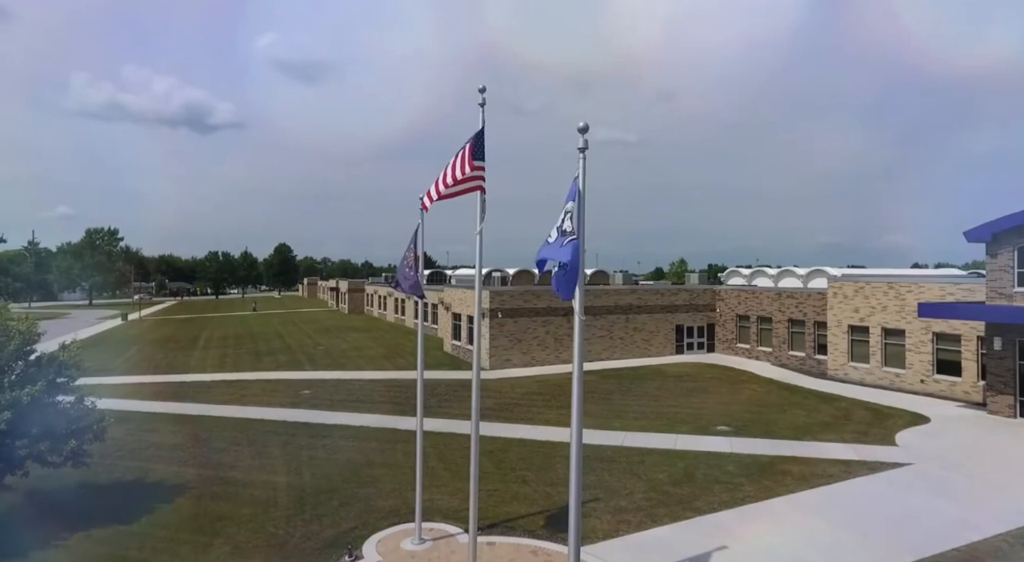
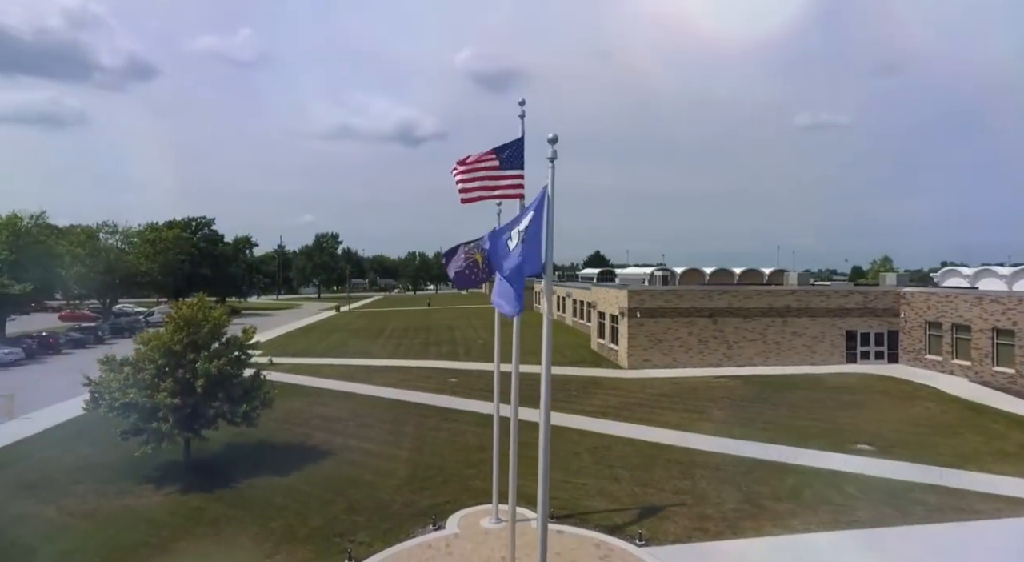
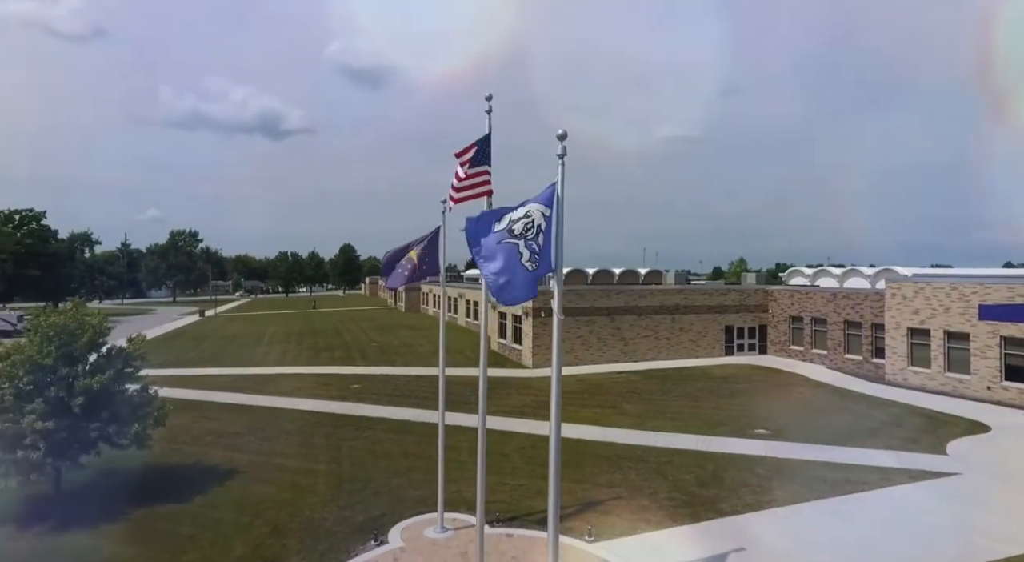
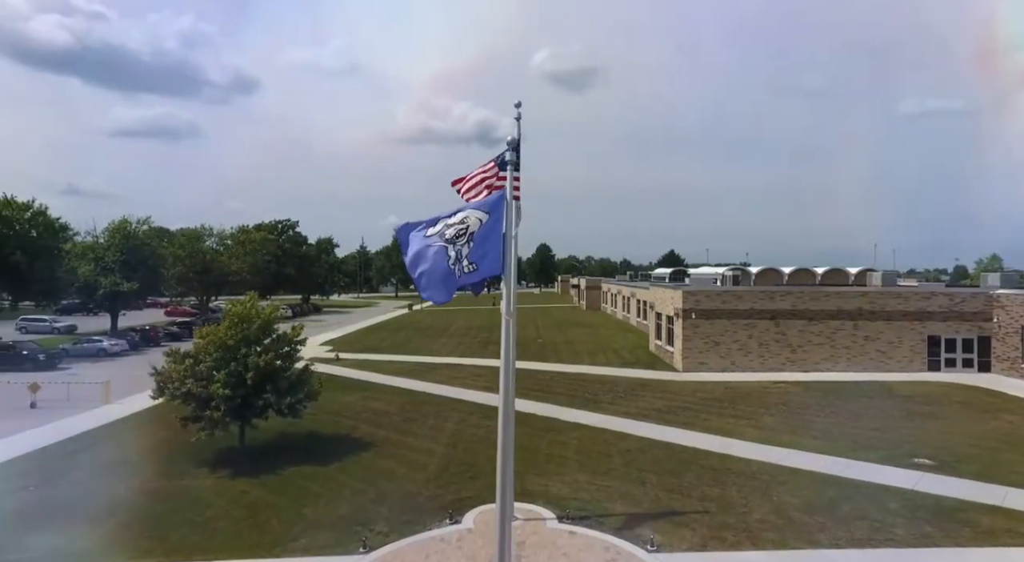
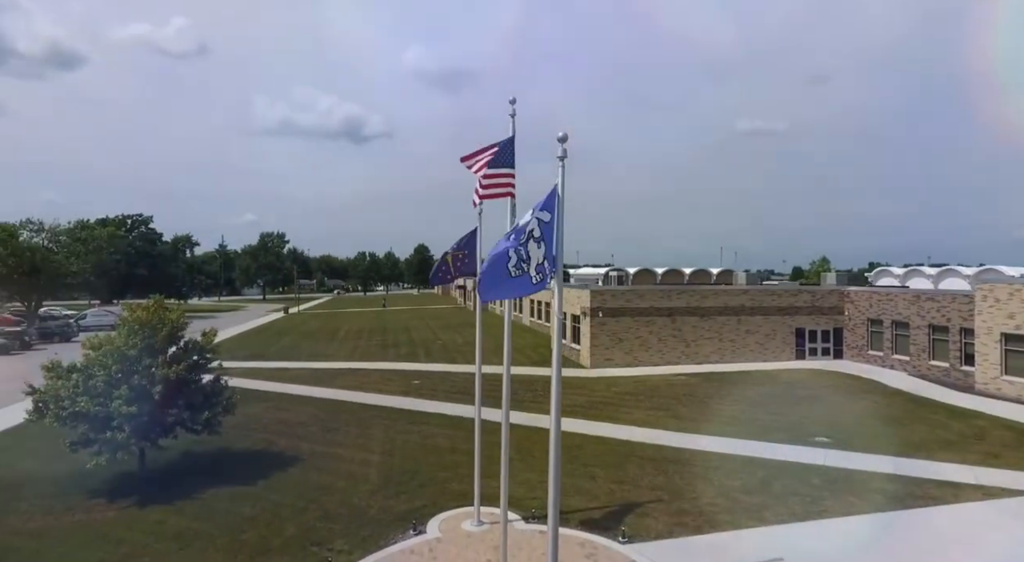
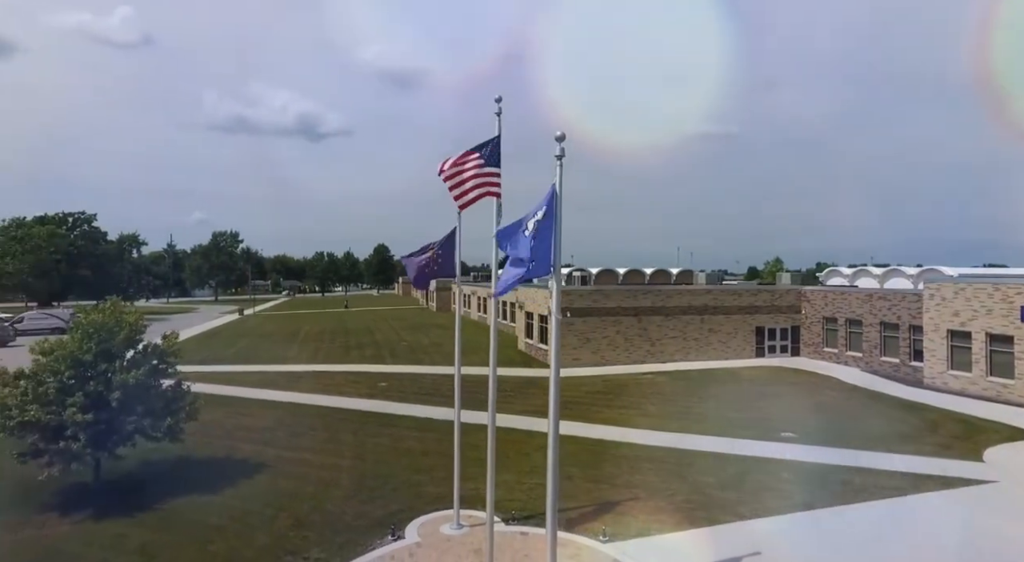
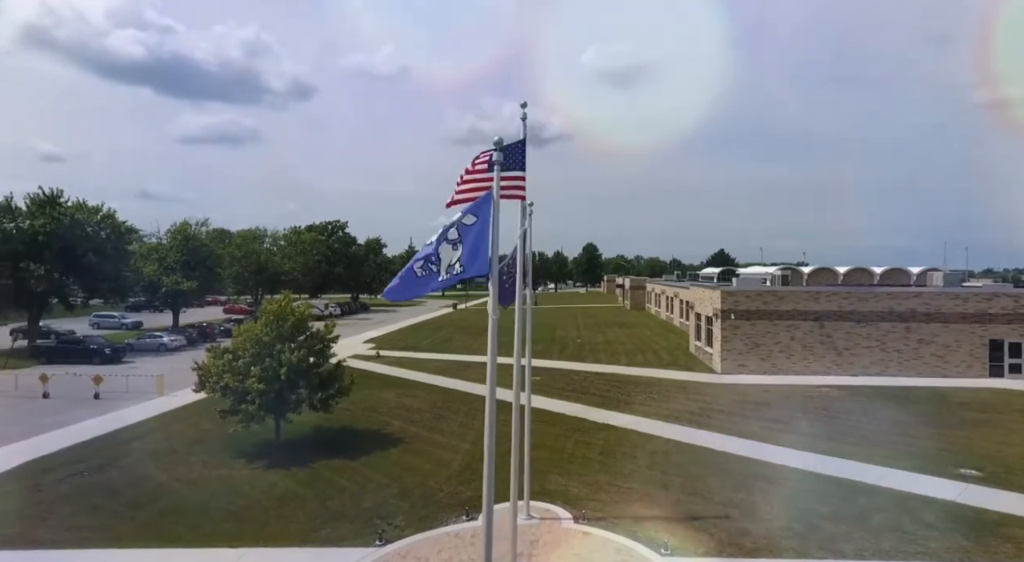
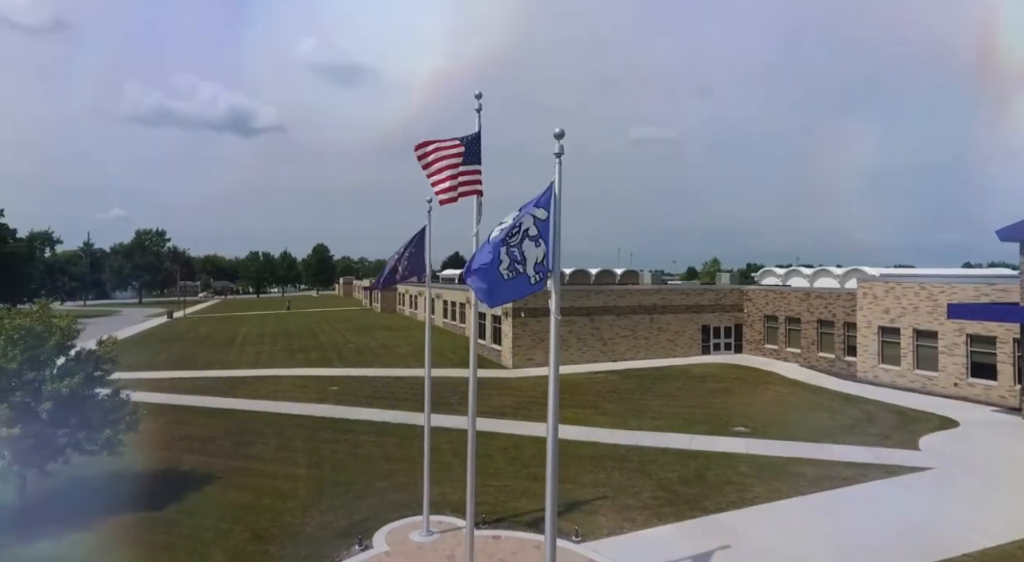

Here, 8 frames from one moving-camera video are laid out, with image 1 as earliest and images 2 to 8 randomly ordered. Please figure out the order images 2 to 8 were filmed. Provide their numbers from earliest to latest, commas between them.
8, 3, 6, 5, 2, 4, 7
